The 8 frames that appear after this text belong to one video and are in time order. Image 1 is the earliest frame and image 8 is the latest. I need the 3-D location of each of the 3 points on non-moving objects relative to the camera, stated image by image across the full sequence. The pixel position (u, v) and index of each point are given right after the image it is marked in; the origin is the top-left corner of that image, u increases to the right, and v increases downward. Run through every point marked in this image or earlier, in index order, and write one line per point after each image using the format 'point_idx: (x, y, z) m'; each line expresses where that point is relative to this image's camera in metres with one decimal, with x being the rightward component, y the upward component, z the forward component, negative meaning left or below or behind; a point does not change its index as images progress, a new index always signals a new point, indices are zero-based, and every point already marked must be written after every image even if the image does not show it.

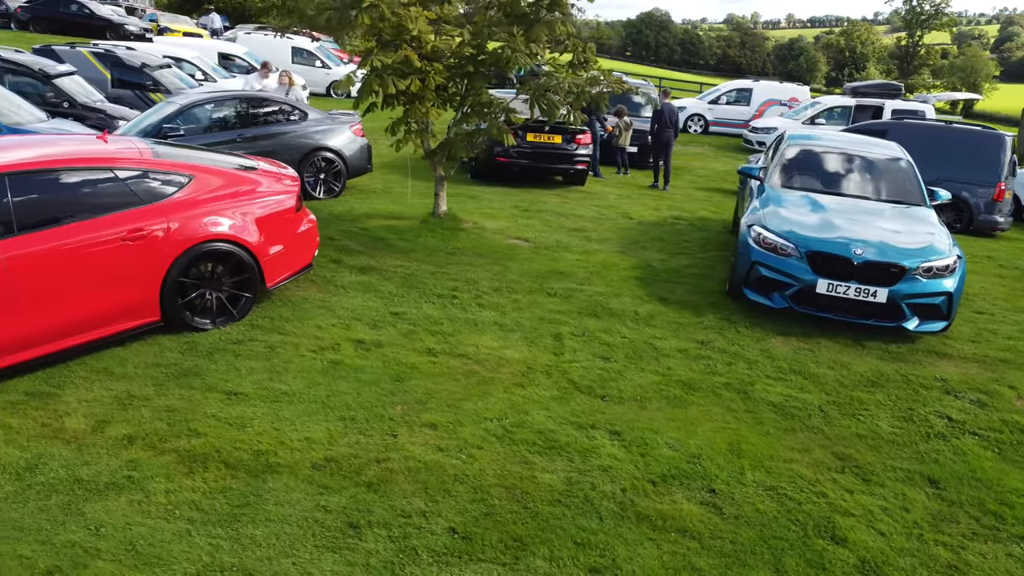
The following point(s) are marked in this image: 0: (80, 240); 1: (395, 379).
0: (-2.5, +0.3, +4.7) m
1: (-0.7, -0.5, +4.9) m
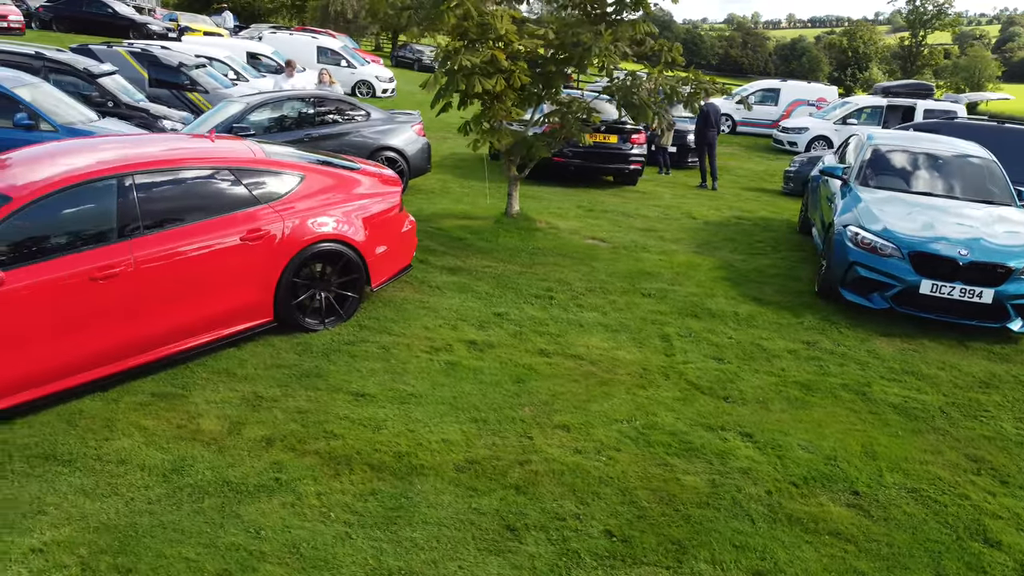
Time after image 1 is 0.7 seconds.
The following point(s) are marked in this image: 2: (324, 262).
0: (-1.8, +0.3, +4.7) m
1: (0.0, -0.6, +4.9) m
2: (-1.2, +0.2, +5.3) m
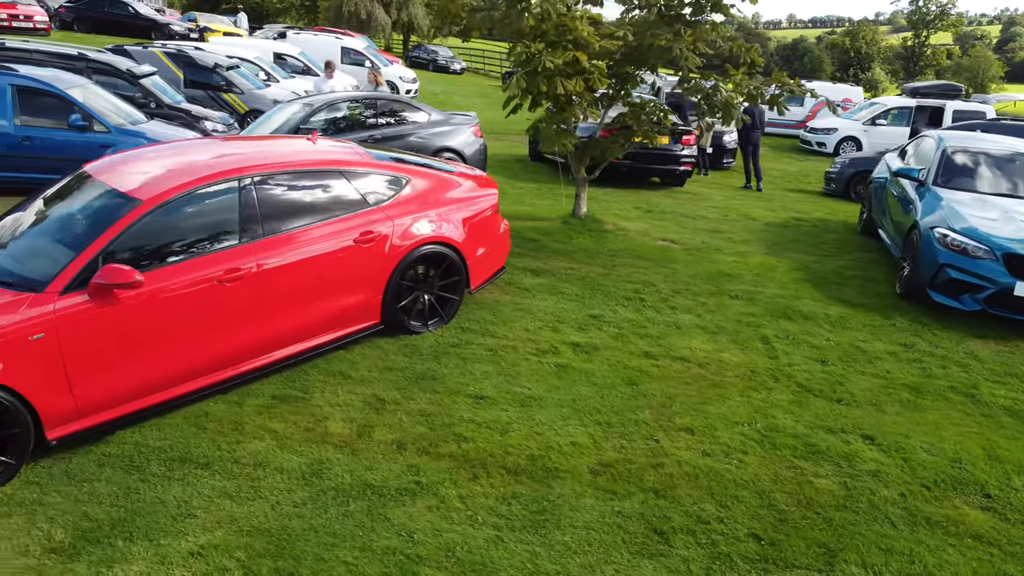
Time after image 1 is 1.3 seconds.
0: (-1.1, +0.3, +4.7) m
1: (+0.7, -0.6, +4.8) m
2: (-0.5, +0.2, +5.3) m
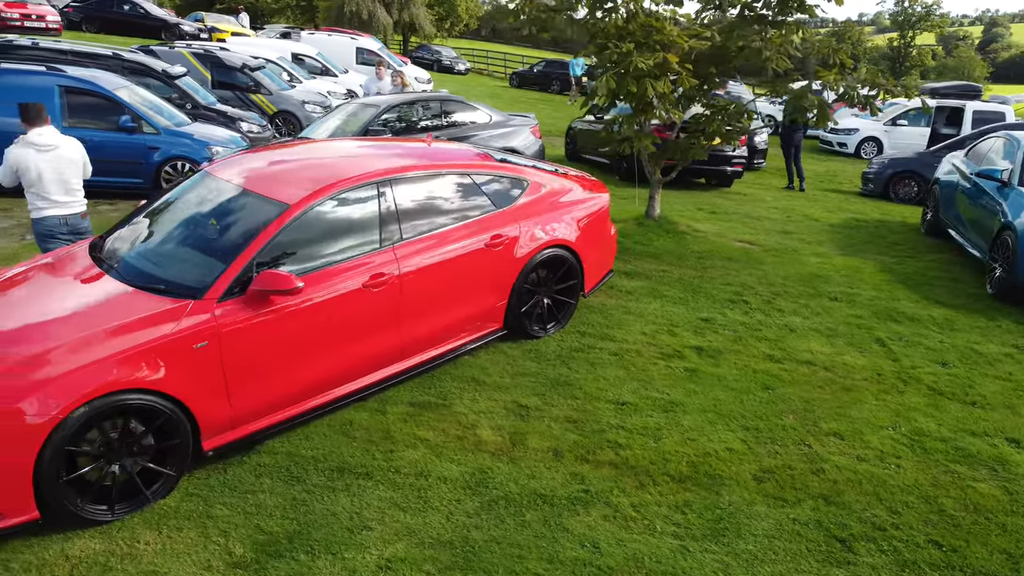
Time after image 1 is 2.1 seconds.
0: (-0.3, +0.2, +4.6) m
1: (+1.5, -0.6, +4.8) m
2: (+0.3, +0.1, +5.2) m
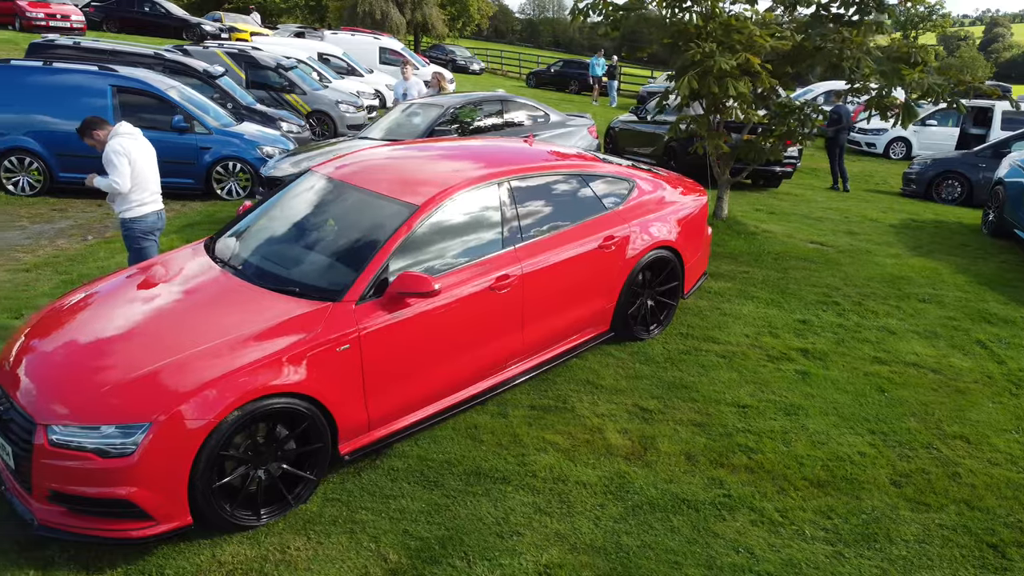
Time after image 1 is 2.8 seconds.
0: (+0.3, +0.2, +4.6) m
1: (+2.1, -0.6, +4.8) m
2: (+0.9, +0.1, +5.2) m
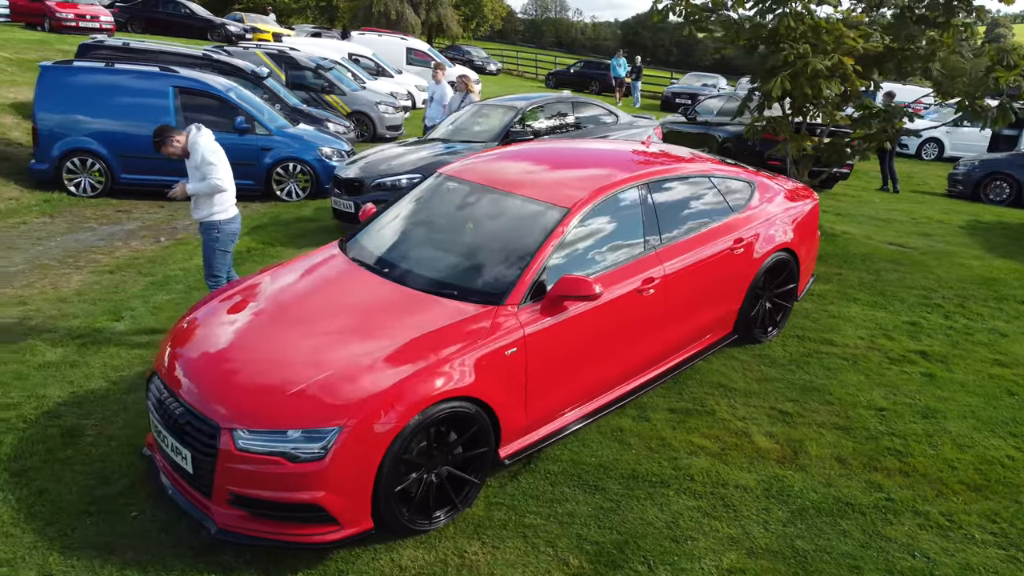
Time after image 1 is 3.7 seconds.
0: (+1.1, +0.2, +4.6) m
1: (+2.9, -0.6, +4.7) m
2: (+1.7, +0.1, +5.1) m
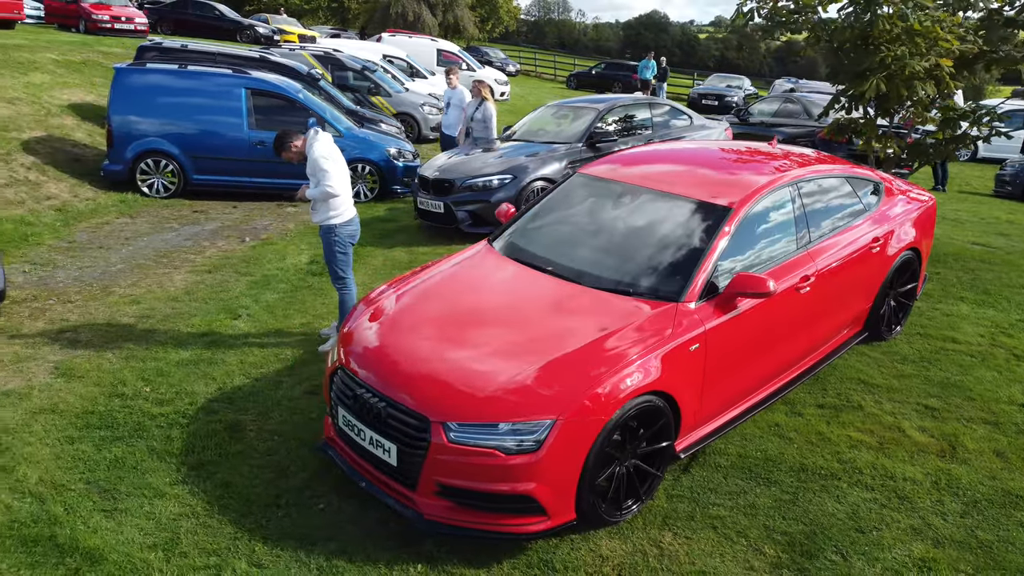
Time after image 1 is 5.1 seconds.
0: (+1.9, +0.2, +4.7) m
1: (+3.7, -0.6, +4.8) m
2: (+2.5, +0.1, +5.2) m
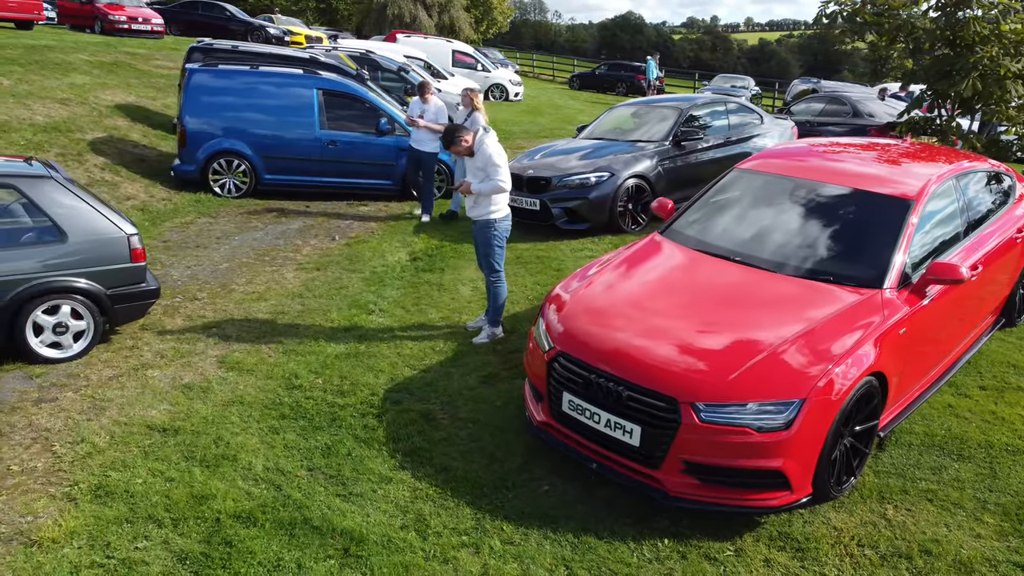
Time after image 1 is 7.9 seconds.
0: (+2.9, +0.3, +4.9) m
1: (+4.7, -0.5, +5.1) m
2: (+3.5, +0.2, +5.5) m
